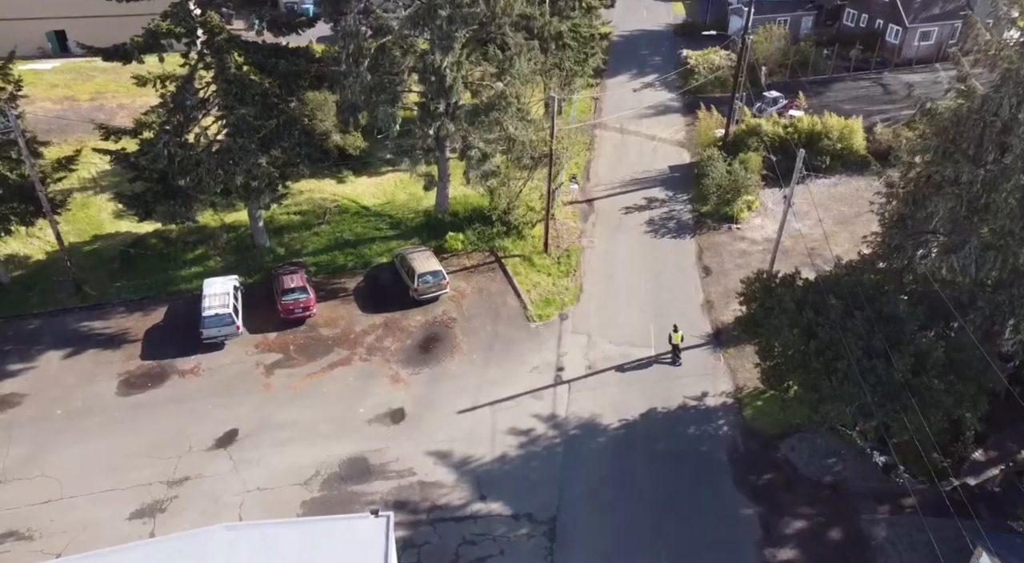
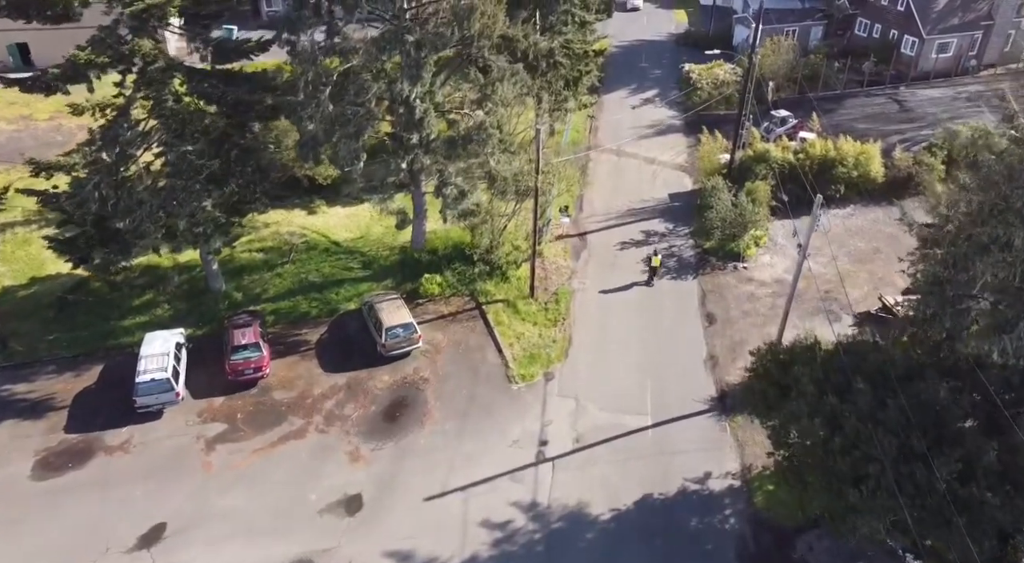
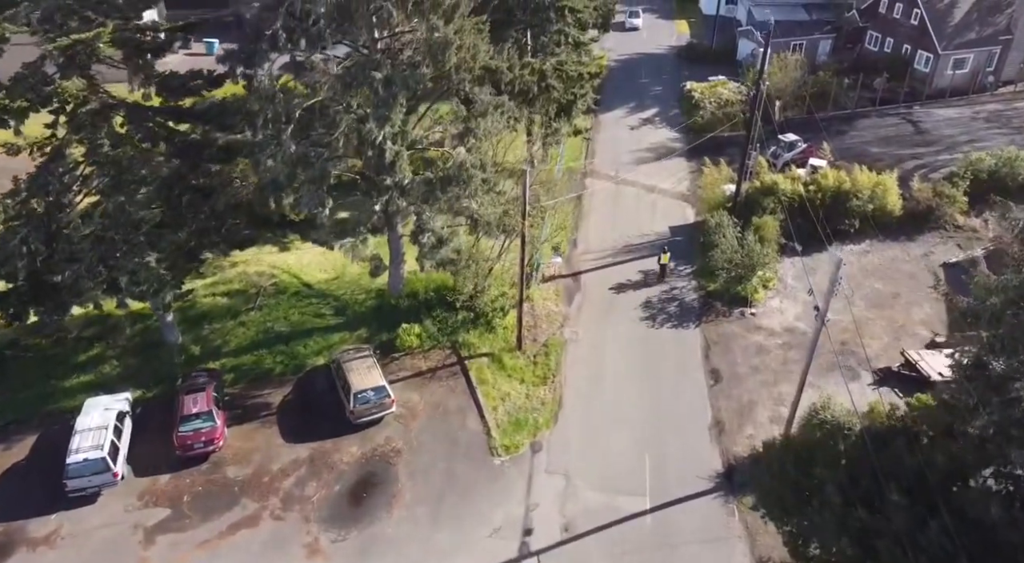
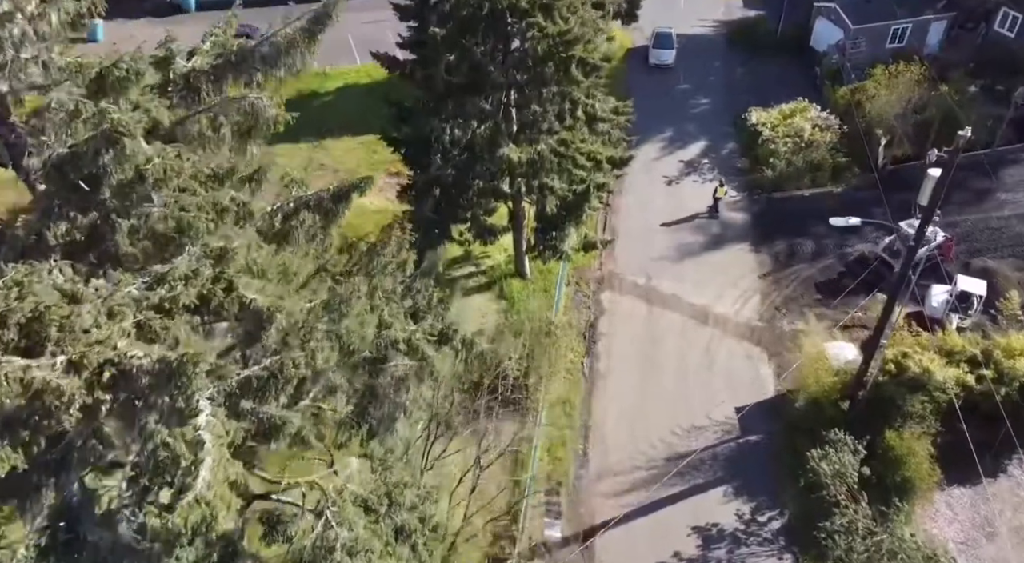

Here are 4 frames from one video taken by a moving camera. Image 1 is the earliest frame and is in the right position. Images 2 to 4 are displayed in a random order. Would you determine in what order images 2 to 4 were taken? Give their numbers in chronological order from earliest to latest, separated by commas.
2, 3, 4
